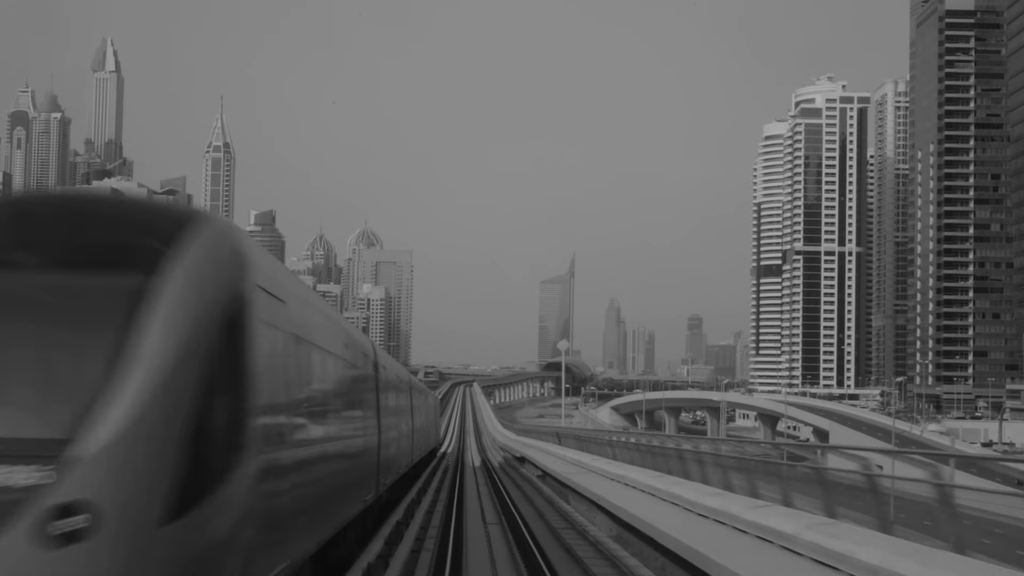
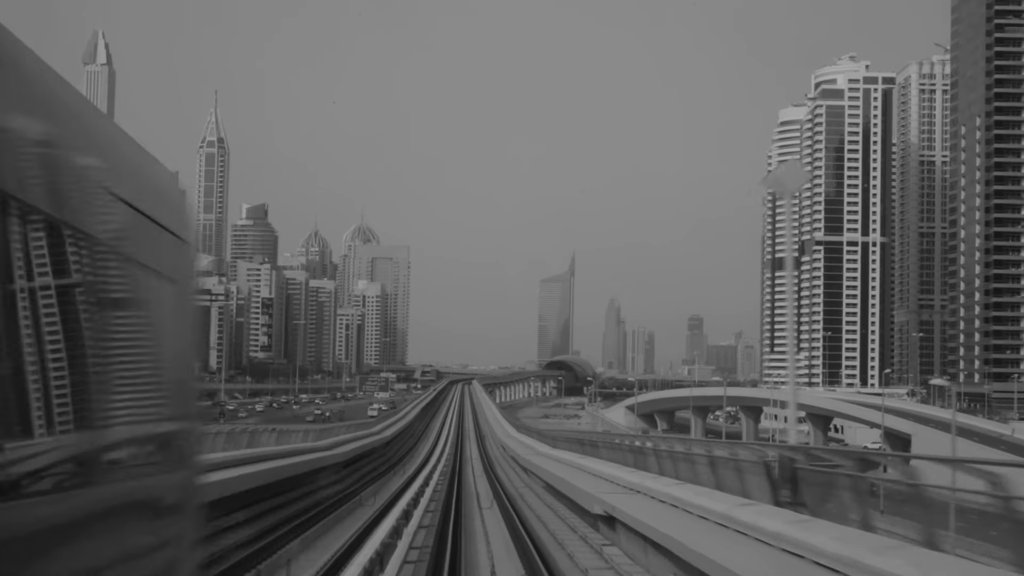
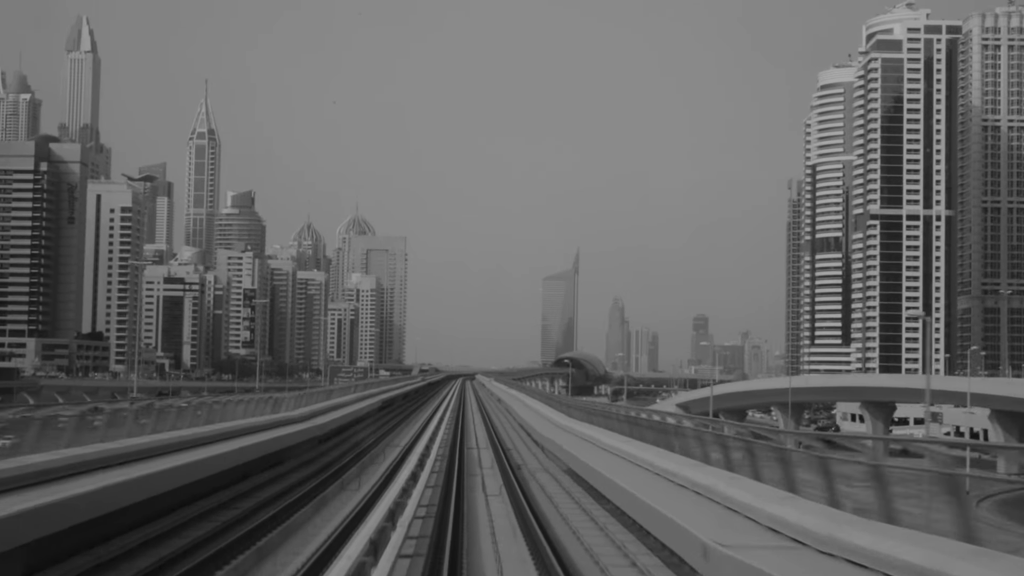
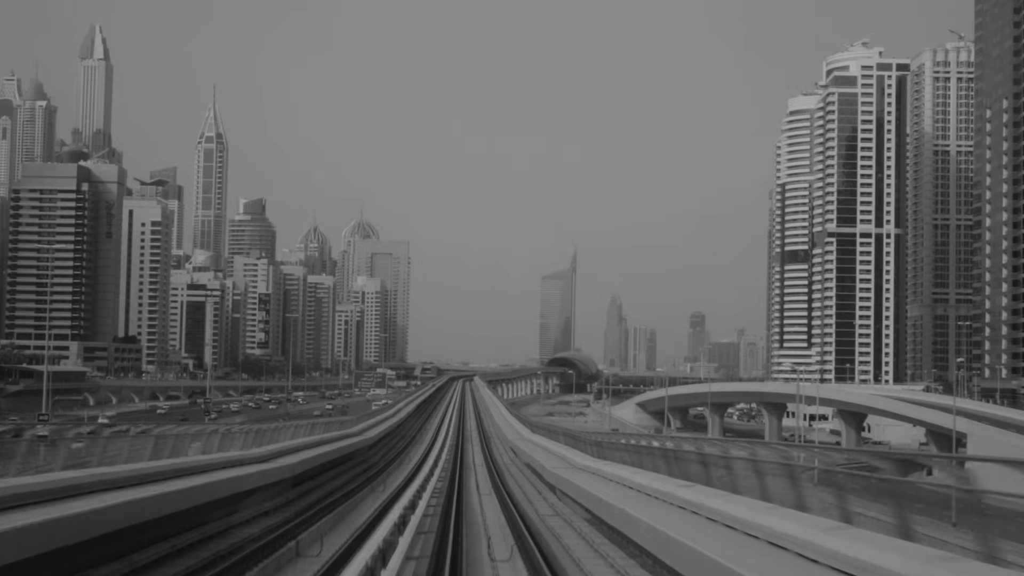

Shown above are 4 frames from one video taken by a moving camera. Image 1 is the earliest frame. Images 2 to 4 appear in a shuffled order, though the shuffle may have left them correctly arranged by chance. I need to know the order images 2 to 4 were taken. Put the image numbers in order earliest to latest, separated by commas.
2, 4, 3
